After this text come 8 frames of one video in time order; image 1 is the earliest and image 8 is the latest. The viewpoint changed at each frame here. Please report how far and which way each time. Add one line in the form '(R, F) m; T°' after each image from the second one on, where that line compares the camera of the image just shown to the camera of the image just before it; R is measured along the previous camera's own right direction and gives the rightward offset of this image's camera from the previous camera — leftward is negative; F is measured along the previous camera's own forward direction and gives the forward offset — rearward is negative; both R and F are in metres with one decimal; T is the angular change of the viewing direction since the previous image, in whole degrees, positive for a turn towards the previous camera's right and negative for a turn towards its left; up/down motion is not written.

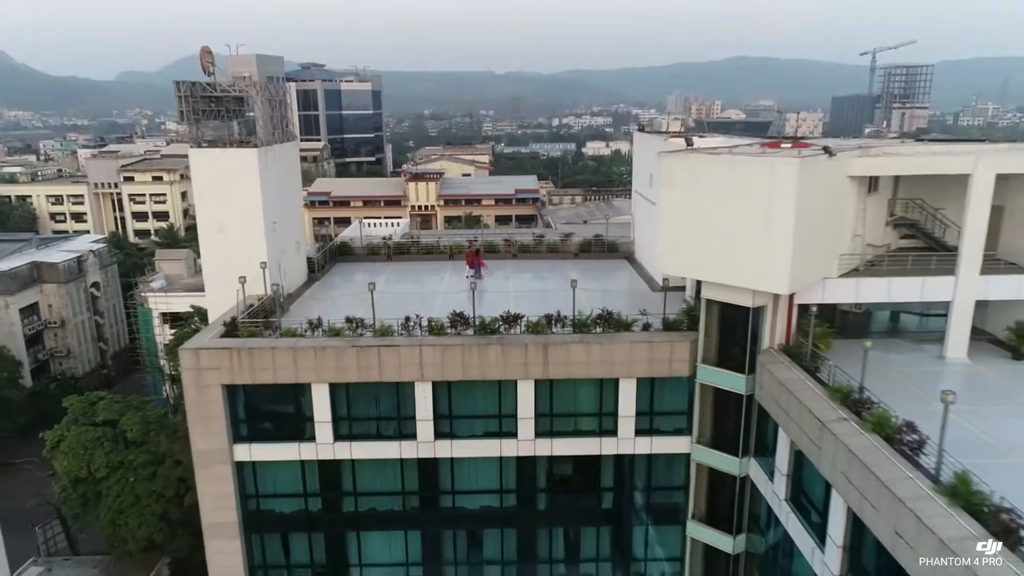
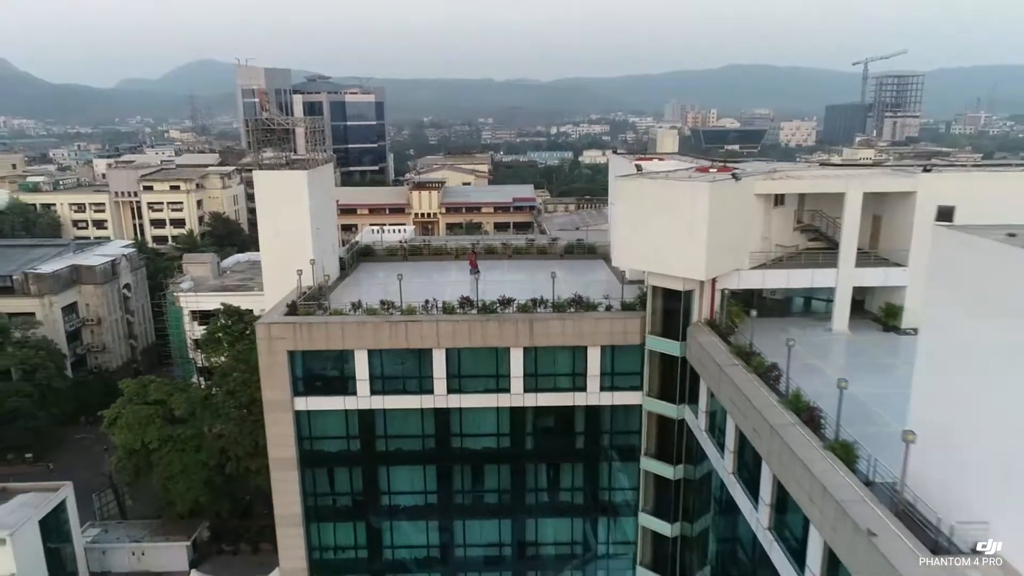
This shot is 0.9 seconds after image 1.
(+0.1, -3.0) m; 0°
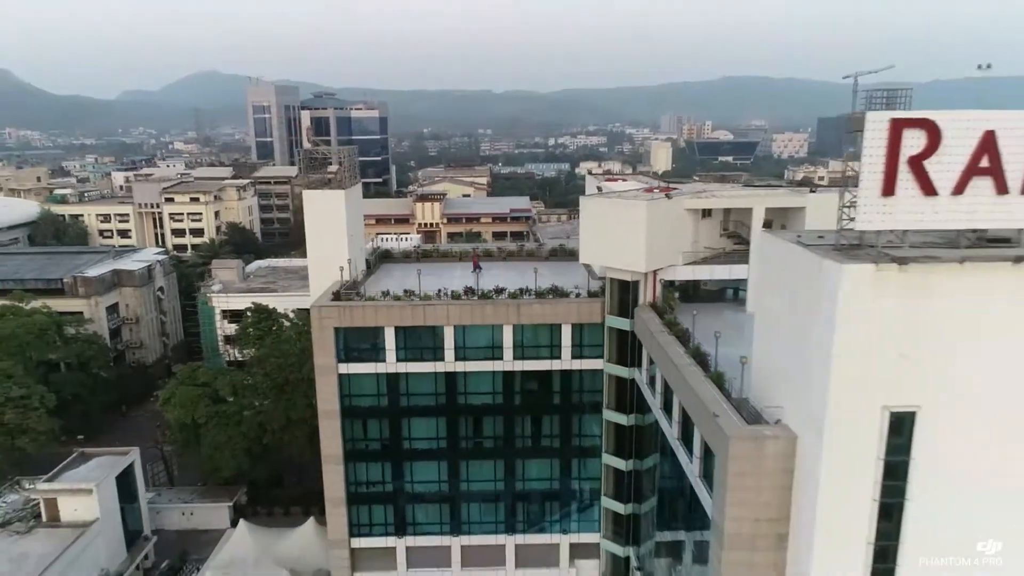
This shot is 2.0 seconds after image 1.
(+0.2, -4.0) m; 0°
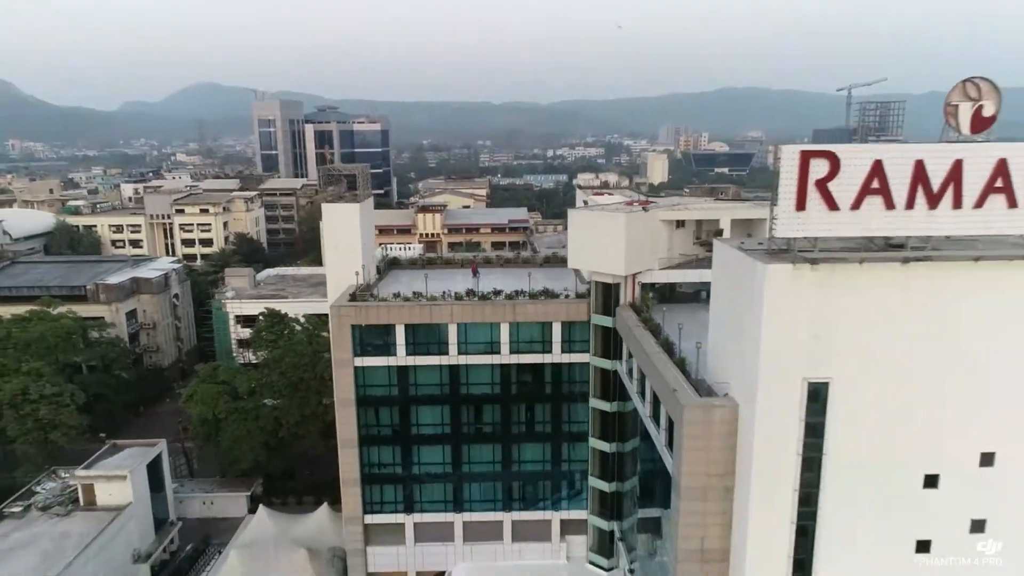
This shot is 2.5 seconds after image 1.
(+0.1, -2.1) m; 0°
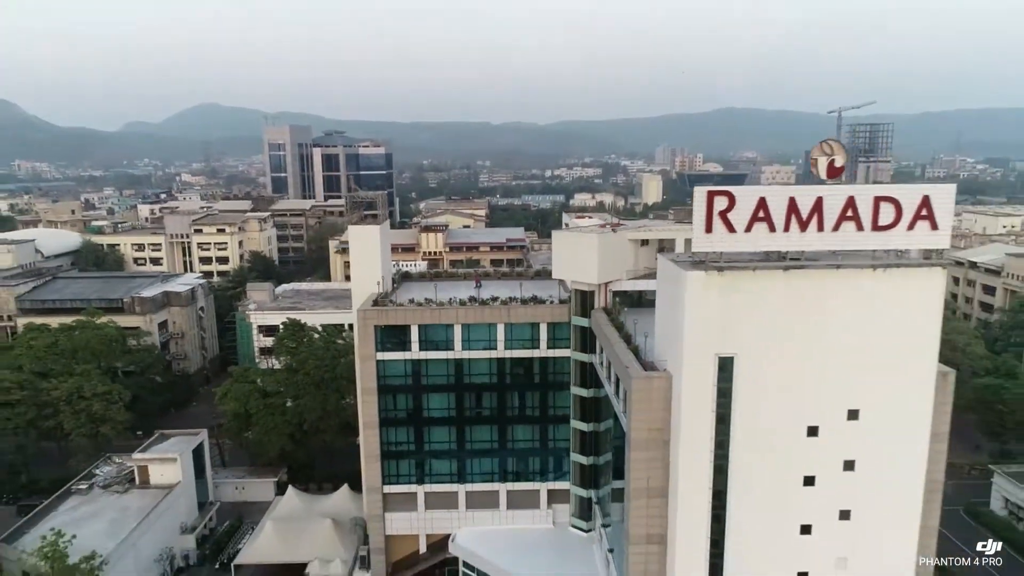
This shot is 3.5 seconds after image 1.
(+0.2, -4.0) m; 0°
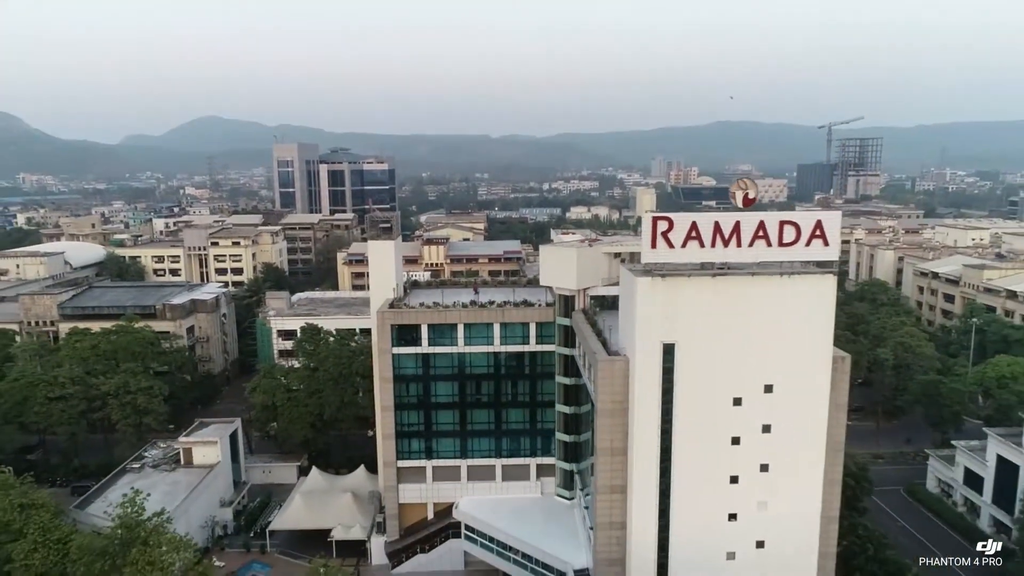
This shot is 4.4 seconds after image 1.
(+0.2, -4.4) m; 0°
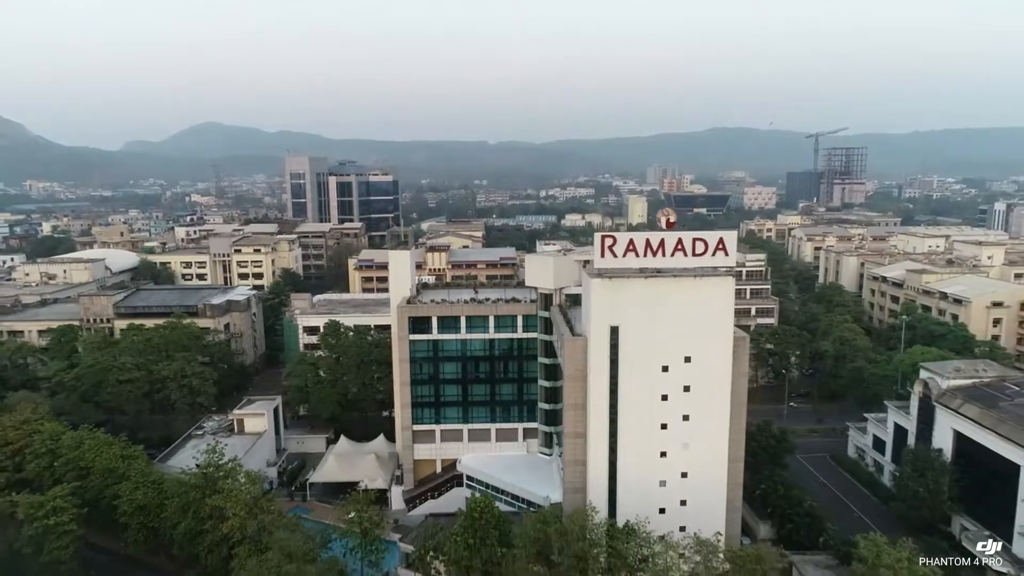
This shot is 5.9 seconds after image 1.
(+0.4, -7.2) m; 0°
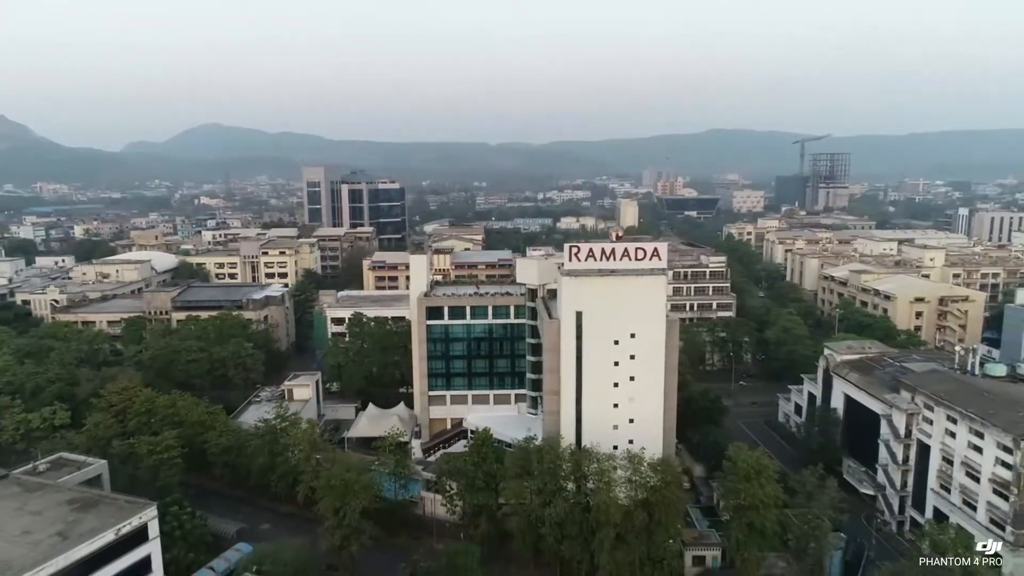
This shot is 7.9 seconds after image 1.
(+0.3, -9.8) m; 0°
